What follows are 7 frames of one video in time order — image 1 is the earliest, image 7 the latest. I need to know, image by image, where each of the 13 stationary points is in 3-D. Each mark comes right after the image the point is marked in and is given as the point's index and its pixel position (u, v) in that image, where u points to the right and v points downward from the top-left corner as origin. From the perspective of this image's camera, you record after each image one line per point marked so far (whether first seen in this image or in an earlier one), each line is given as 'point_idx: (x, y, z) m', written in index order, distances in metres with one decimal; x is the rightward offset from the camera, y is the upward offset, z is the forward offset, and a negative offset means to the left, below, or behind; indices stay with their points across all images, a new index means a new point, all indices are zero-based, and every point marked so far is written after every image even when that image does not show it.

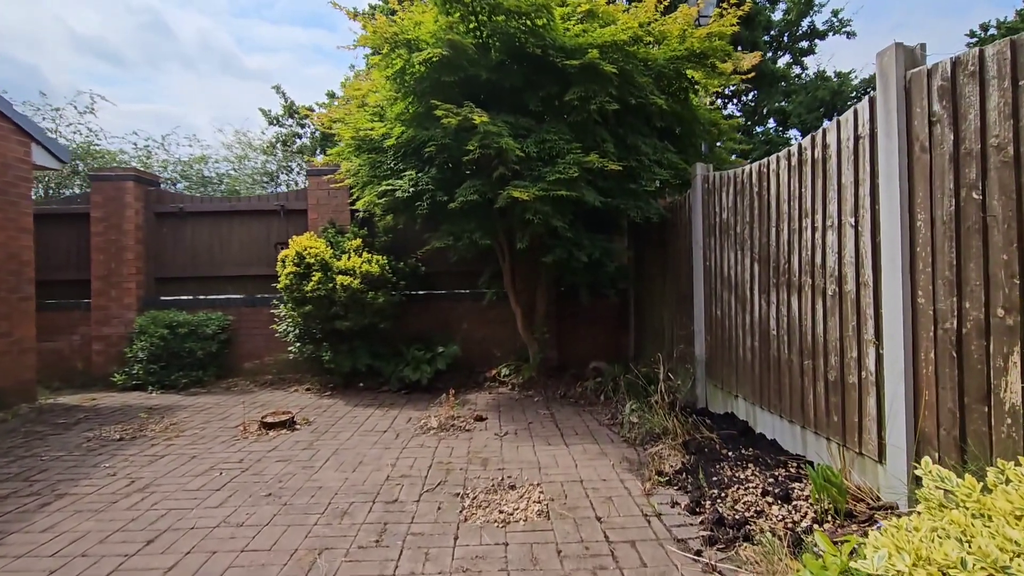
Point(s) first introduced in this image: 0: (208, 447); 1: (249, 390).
0: (-2.6, -1.4, +4.6) m
1: (-3.6, -1.4, +7.2) m
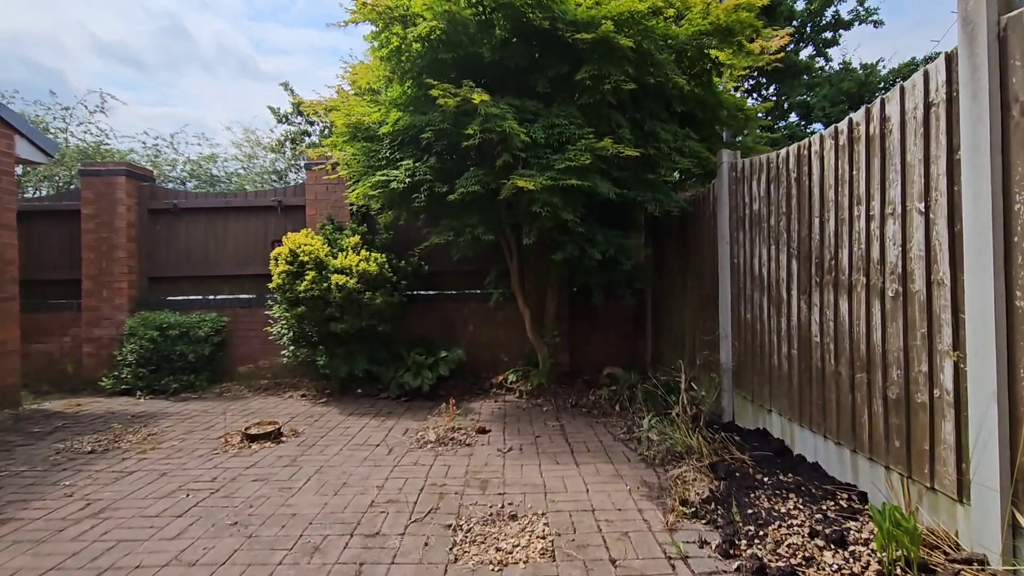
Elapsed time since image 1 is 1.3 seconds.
0: (-2.6, -1.4, +4.2) m
1: (-3.5, -1.4, +6.8) m
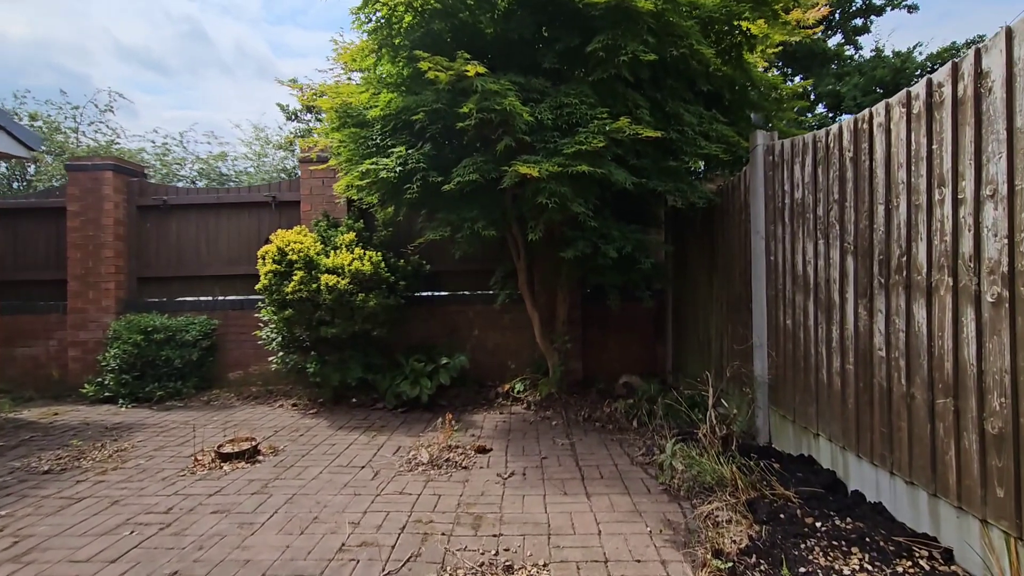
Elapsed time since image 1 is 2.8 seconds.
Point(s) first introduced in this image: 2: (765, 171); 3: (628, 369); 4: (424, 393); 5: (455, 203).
0: (-2.6, -1.4, +3.7) m
1: (-3.4, -1.4, +6.3) m
2: (+1.9, +0.9, +4.1) m
3: (+1.5, -1.0, +6.6) m
4: (-1.0, -1.1, +5.8) m
5: (-0.5, +0.8, +4.7) m
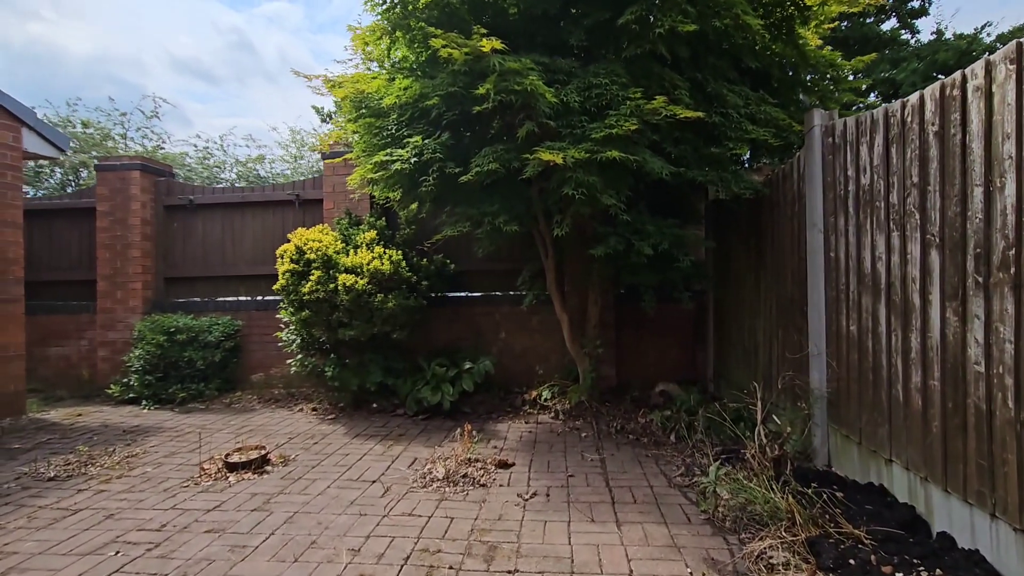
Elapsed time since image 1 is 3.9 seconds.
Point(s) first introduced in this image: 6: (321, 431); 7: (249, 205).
0: (-2.5, -1.4, +3.5) m
1: (-3.1, -1.4, +6.2) m
2: (+2.1, +0.9, +3.6) m
3: (+1.8, -1.0, +6.1) m
4: (-0.7, -1.1, +5.5) m
5: (-0.3, +0.8, +4.3) m
6: (-1.8, -1.4, +5.1) m
7: (-3.6, +1.1, +7.2) m
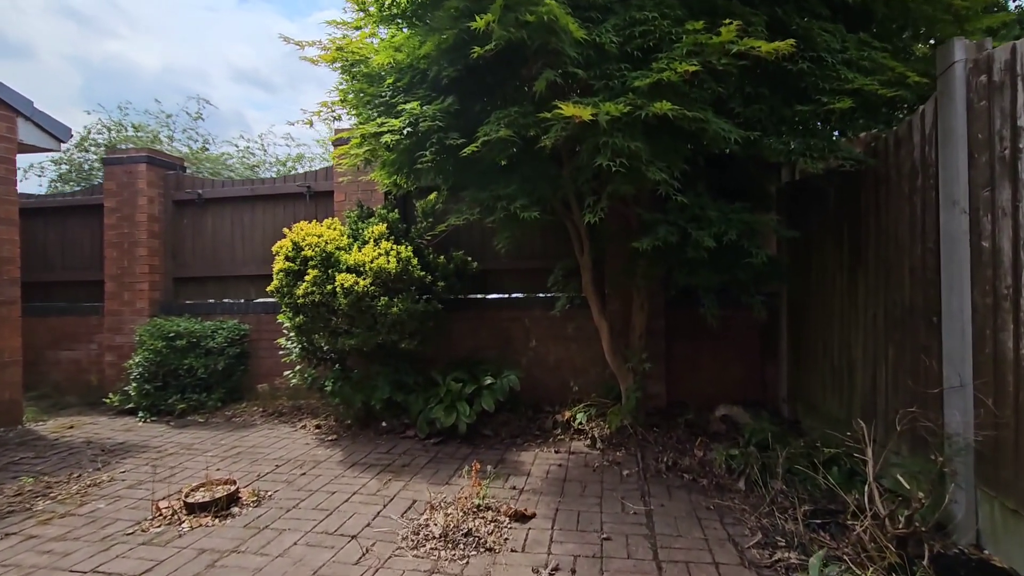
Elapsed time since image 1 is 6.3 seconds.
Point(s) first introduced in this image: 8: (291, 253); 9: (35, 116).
0: (-2.4, -1.4, +2.8) m
1: (-2.8, -1.4, +5.6) m
2: (+2.2, +0.9, +2.5) m
3: (+2.1, -1.0, +5.1) m
4: (-0.4, -1.2, +4.6) m
5: (-0.2, +0.7, +3.5) m
6: (-1.6, -1.4, +4.4) m
7: (-3.2, +1.1, +6.6) m
8: (-2.0, +0.3, +4.9) m
9: (-5.2, +1.9, +5.8) m
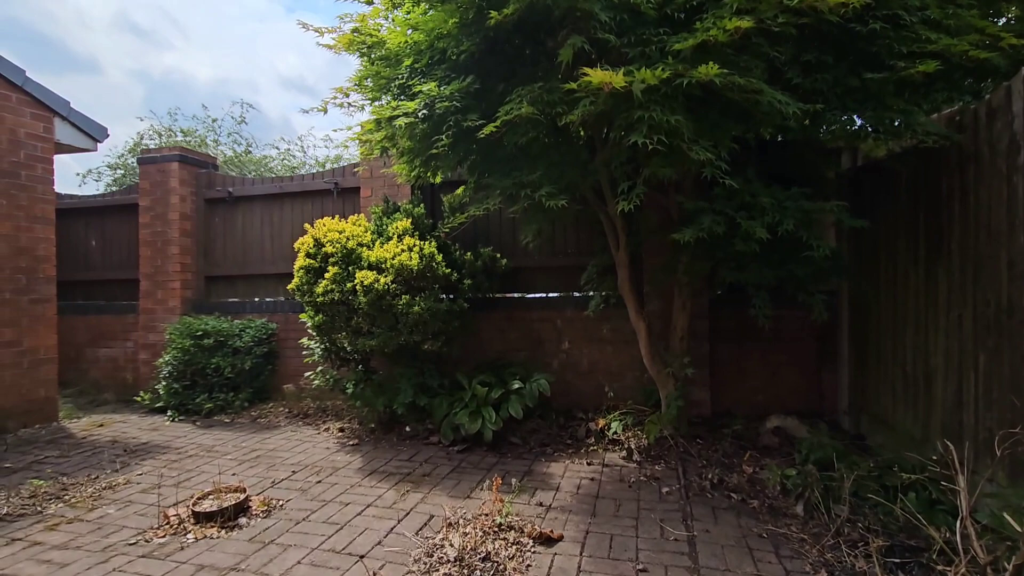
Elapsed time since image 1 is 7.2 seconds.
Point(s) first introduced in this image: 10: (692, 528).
0: (-2.3, -1.4, +2.7) m
1: (-2.4, -1.4, +5.4) m
2: (+2.2, +0.9, +2.0) m
3: (+2.3, -1.0, +4.6) m
4: (-0.2, -1.1, +4.3) m
5: (0.0, +0.8, +3.2) m
6: (-1.4, -1.4, +4.2) m
7: (-2.8, +1.2, +6.6) m
8: (-1.8, +0.3, +4.7) m
9: (-4.9, +1.9, +5.8) m
10: (+1.0, -1.4, +3.0) m
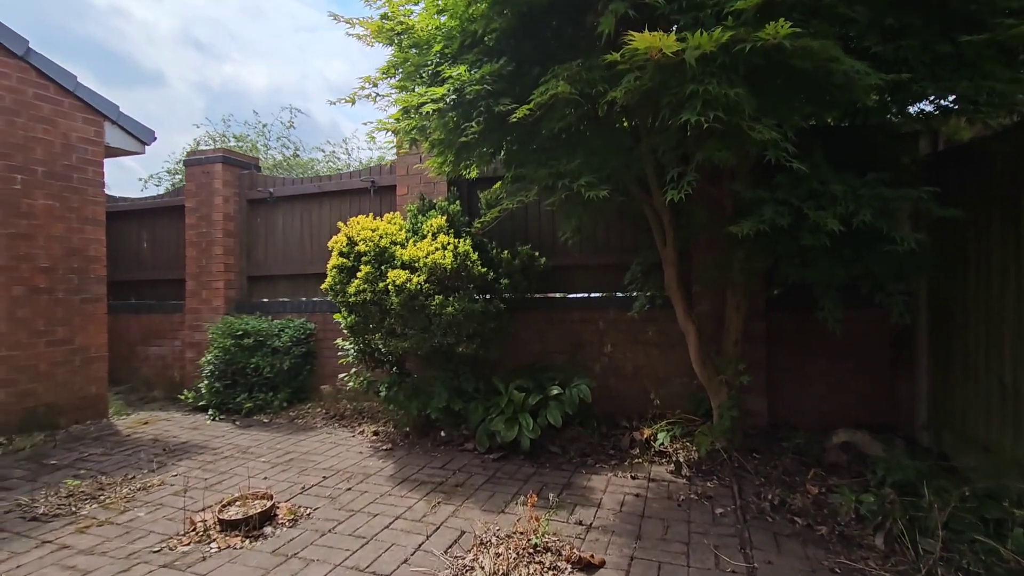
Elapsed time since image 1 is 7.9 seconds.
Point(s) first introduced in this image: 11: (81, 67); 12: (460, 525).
0: (-2.1, -1.4, +2.6) m
1: (-2.0, -1.4, +5.4) m
2: (+2.3, +0.9, +1.6) m
3: (+2.7, -1.0, +4.2) m
4: (+0.1, -1.1, +4.1) m
5: (+0.2, +0.8, +2.9) m
6: (-1.1, -1.4, +4.0) m
7: (-2.3, +1.2, +6.5) m
8: (-1.4, +0.3, +4.6) m
9: (-4.5, +1.9, +6.0) m
10: (+1.2, -1.4, +2.6) m
11: (-4.8, +2.5, +5.9) m
12: (-0.3, -1.4, +3.1) m
